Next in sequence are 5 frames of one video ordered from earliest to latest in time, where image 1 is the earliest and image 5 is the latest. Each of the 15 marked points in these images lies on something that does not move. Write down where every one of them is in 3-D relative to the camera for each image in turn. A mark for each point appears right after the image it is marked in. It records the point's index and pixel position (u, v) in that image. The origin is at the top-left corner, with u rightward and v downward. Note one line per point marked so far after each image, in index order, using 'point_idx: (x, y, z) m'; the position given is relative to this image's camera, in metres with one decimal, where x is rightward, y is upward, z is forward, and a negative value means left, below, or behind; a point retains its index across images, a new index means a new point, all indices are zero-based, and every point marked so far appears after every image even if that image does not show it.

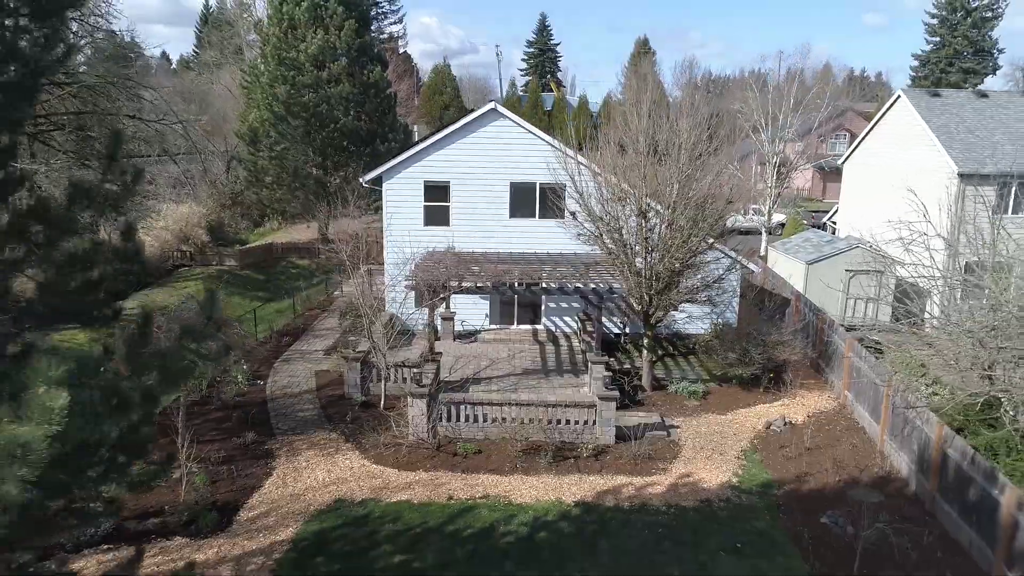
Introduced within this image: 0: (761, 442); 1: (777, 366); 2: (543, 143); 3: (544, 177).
0: (+3.5, -2.2, +9.6) m
1: (+4.6, -1.4, +11.8) m
2: (+0.6, +2.7, +12.9) m
3: (+0.6, +2.1, +13.1) m
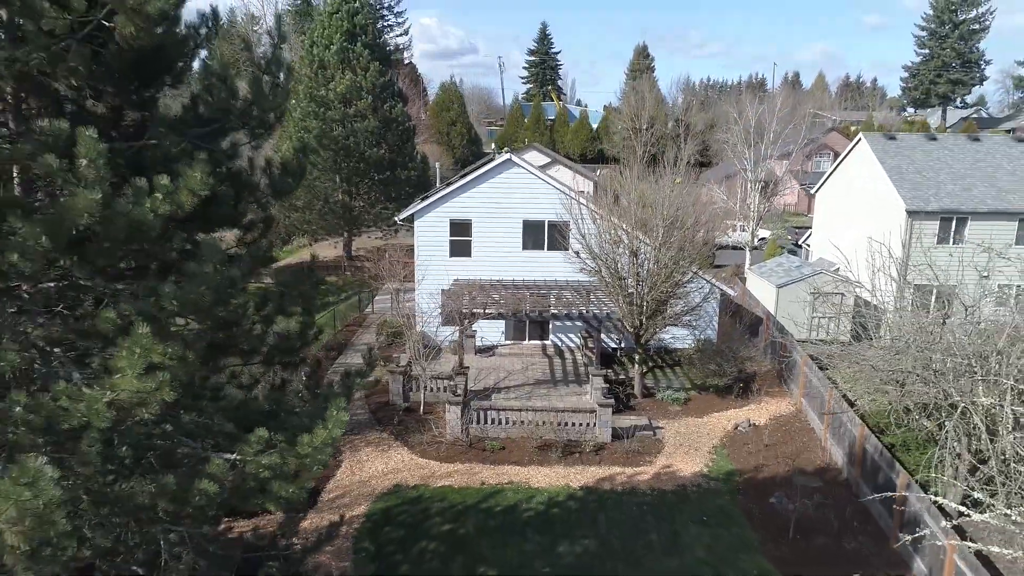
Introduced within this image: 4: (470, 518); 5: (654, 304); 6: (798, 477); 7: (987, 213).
0: (+3.8, -2.7, +11.9) m
1: (+4.9, -1.9, +14.1) m
2: (+0.9, +2.2, +15.2) m
3: (+0.9, +1.6, +15.3) m
4: (-0.6, -3.2, +9.4) m
5: (+2.8, -0.3, +13.2) m
6: (+4.4, -2.9, +10.5) m
7: (+11.1, +1.7, +15.7) m
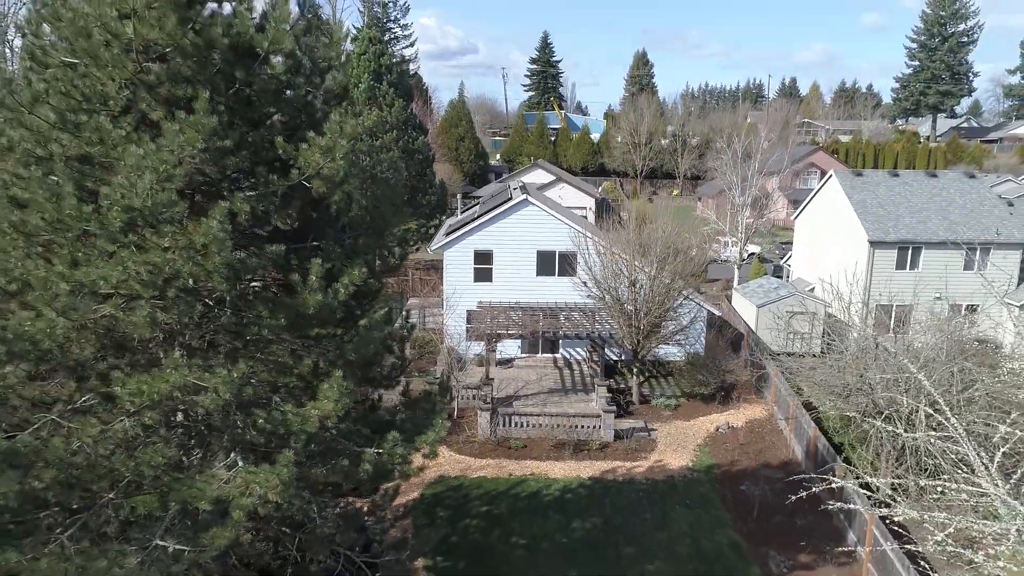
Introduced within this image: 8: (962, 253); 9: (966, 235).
0: (+4.2, -3.2, +14.4) m
1: (+5.3, -2.4, +16.5) m
2: (+1.3, +1.7, +17.6) m
3: (+1.3, +1.1, +17.8) m
4: (-0.2, -3.7, +11.8) m
5: (+3.2, -0.9, +15.7) m
6: (+4.8, -3.5, +12.9) m
7: (+11.5, +1.2, +18.2) m
8: (+12.2, +0.9, +18.3) m
9: (+12.2, +1.4, +18.1) m
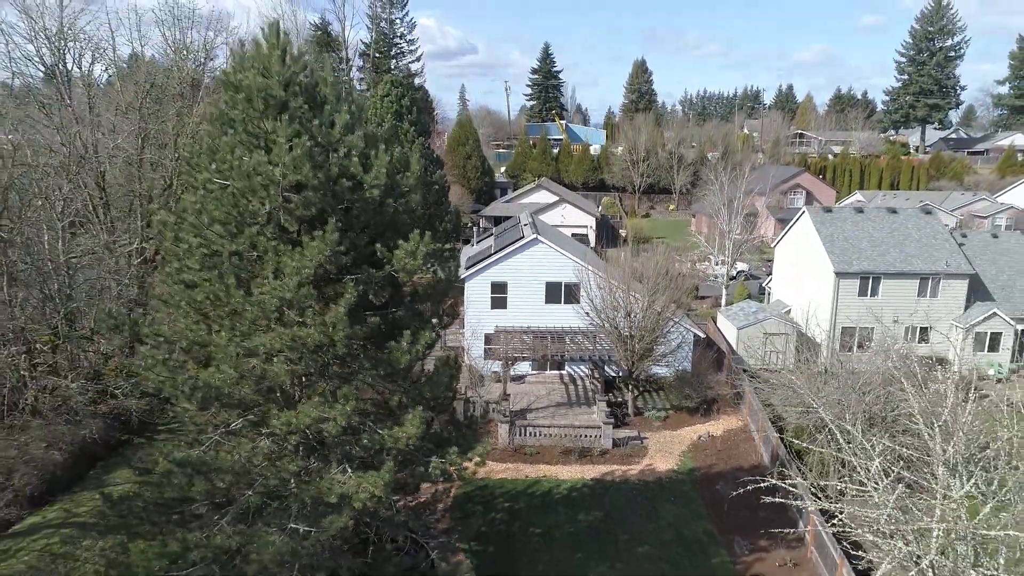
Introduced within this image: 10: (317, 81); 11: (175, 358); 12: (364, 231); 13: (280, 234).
0: (+4.6, -4.0, +17.1) m
1: (+5.7, -3.2, +19.2) m
2: (+1.6, +0.9, +20.3) m
3: (+1.7, +0.3, +20.5) m
4: (+0.2, -4.5, +14.6) m
5: (+3.5, -1.6, +18.4) m
6: (+5.2, -4.2, +15.6) m
7: (+11.8, +0.4, +20.9) m
8: (+12.5, +0.2, +21.0) m
9: (+12.5, +0.6, +20.8) m
10: (-2.8, +3.0, +9.7) m
11: (-4.6, -1.0, +9.2) m
12: (-2.0, +0.8, +9.3) m
13: (-3.1, +0.7, +8.9) m
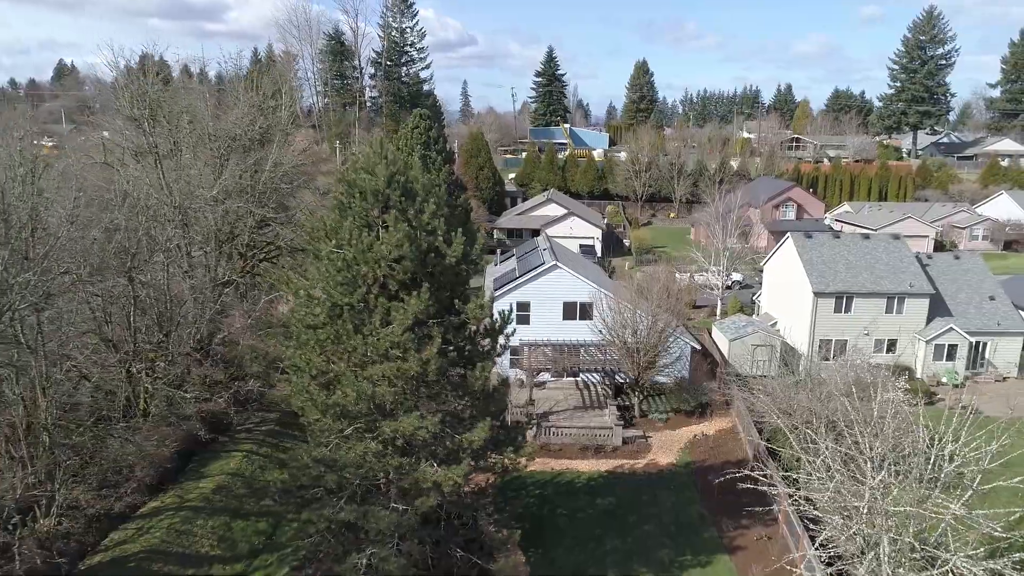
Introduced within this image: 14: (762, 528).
0: (+5.4, -4.7, +20.4) m
1: (+6.4, -3.9, +22.5) m
2: (+2.4, +0.2, +23.6) m
3: (+2.4, -0.3, +23.7) m
4: (+1.0, -5.2, +17.8) m
5: (+4.3, -2.3, +21.6) m
6: (+6.0, -4.9, +18.9) m
7: (+12.6, -0.2, +24.1) m
8: (+13.3, -0.5, +24.2) m
9: (+13.3, 0.0, +24.1) m
10: (-2.0, +2.2, +12.9) m
11: (-3.8, -1.7, +12.5) m
12: (-1.3, 0.0, +12.5) m
13: (-2.3, -0.1, +12.2) m
14: (+5.9, -5.6, +15.9) m
